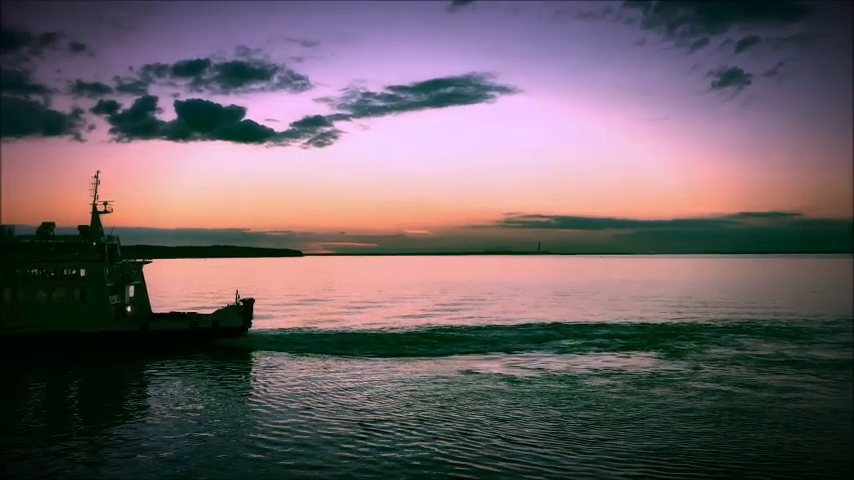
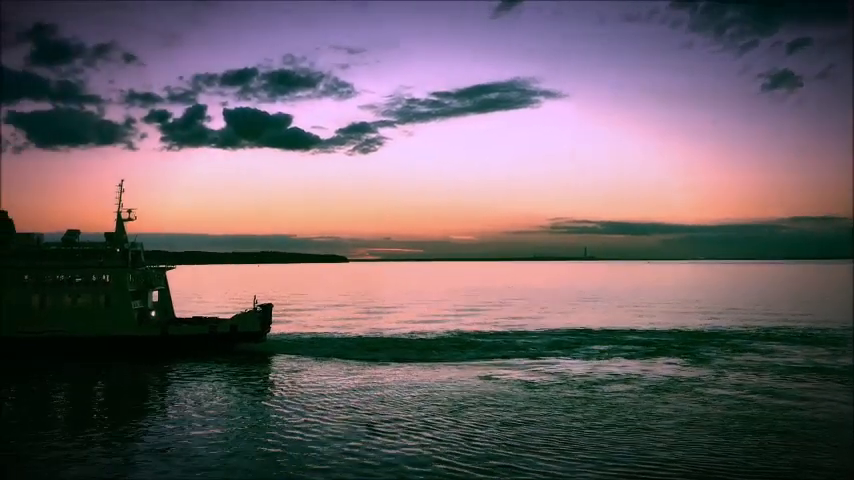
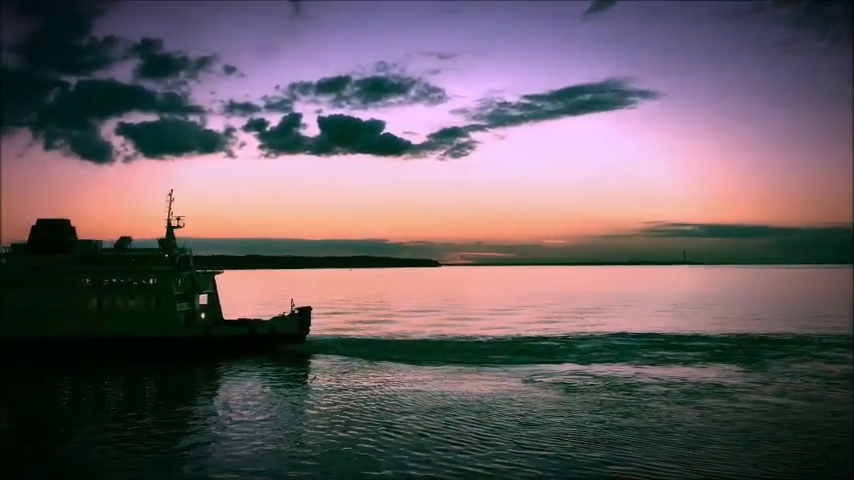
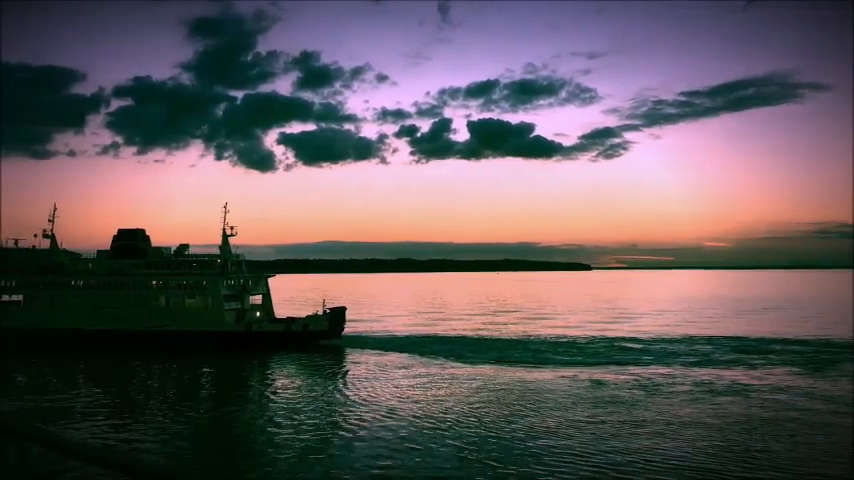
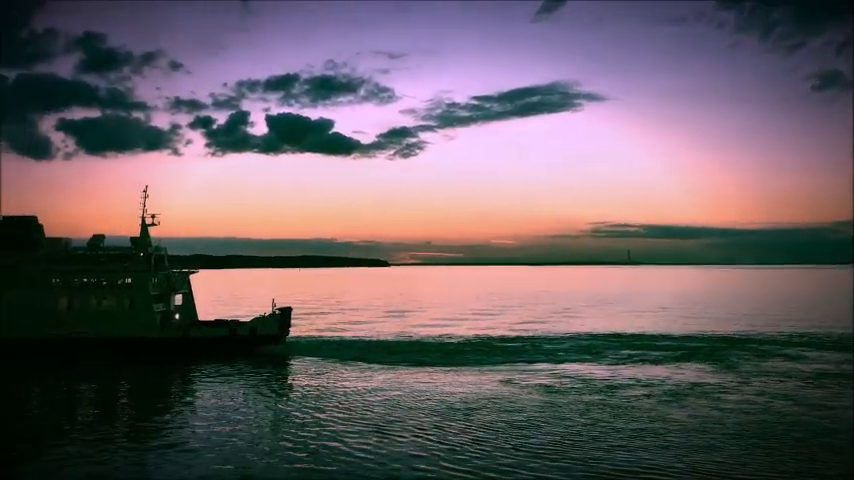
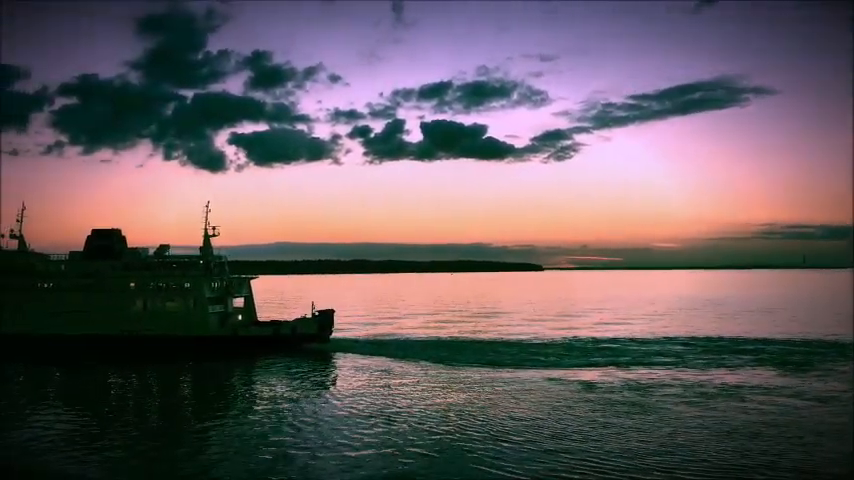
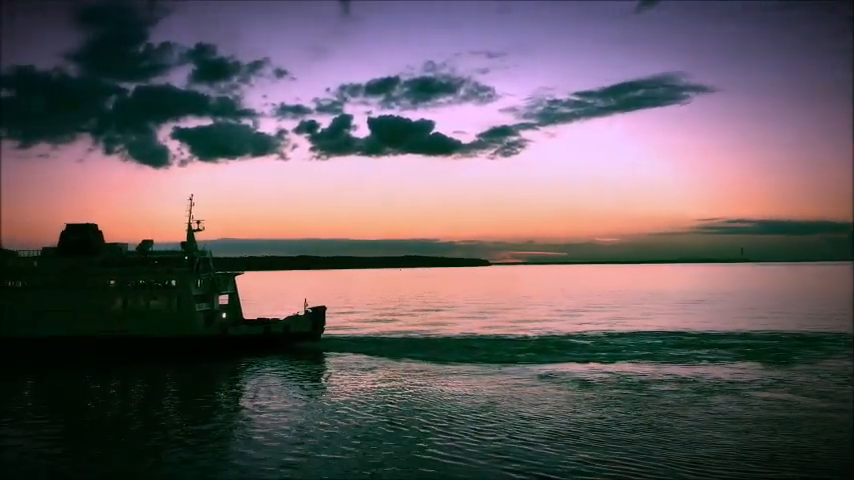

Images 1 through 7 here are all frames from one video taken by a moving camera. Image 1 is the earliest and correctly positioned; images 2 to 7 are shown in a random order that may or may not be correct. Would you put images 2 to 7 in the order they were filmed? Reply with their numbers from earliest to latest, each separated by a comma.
2, 5, 3, 7, 6, 4
